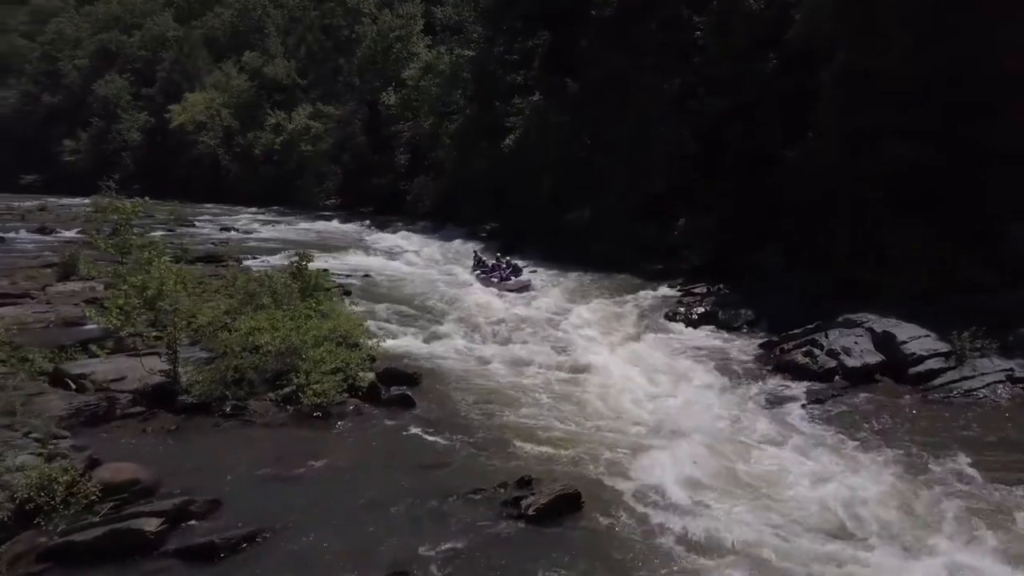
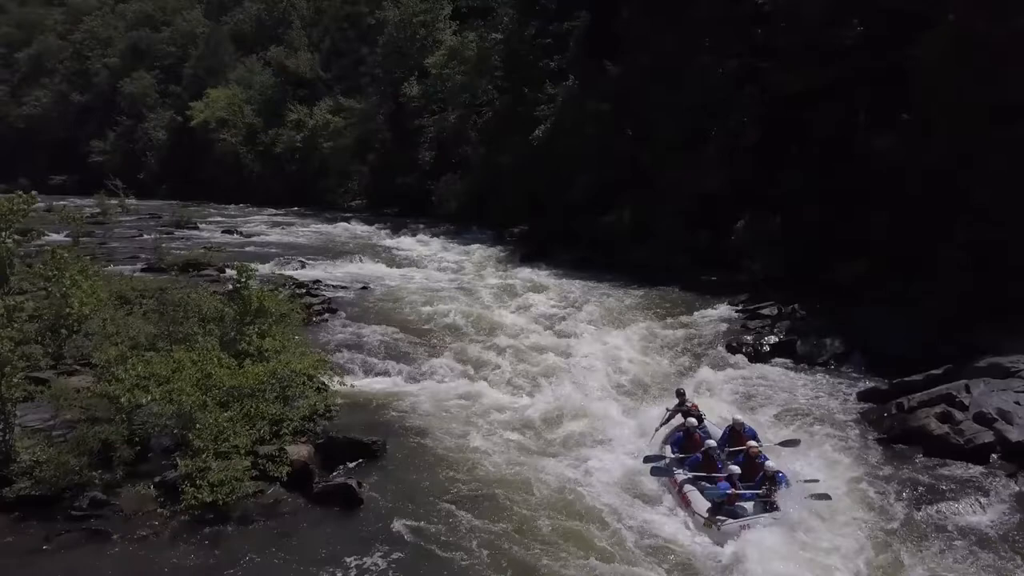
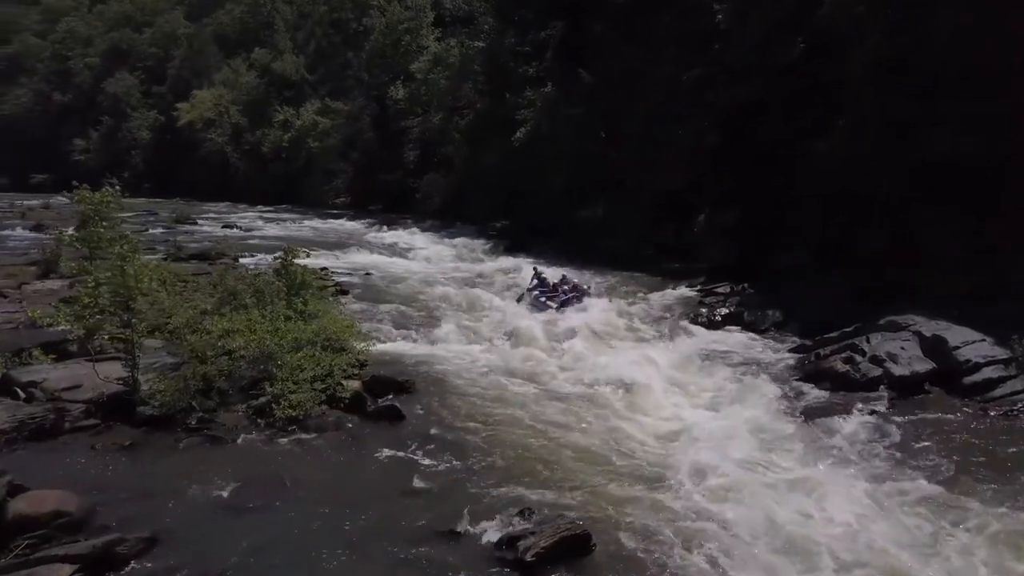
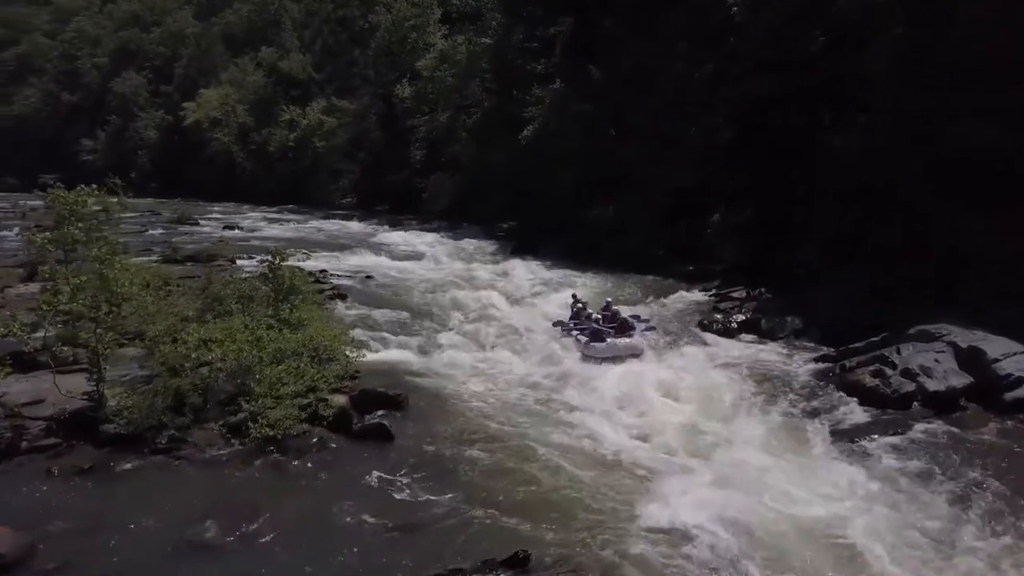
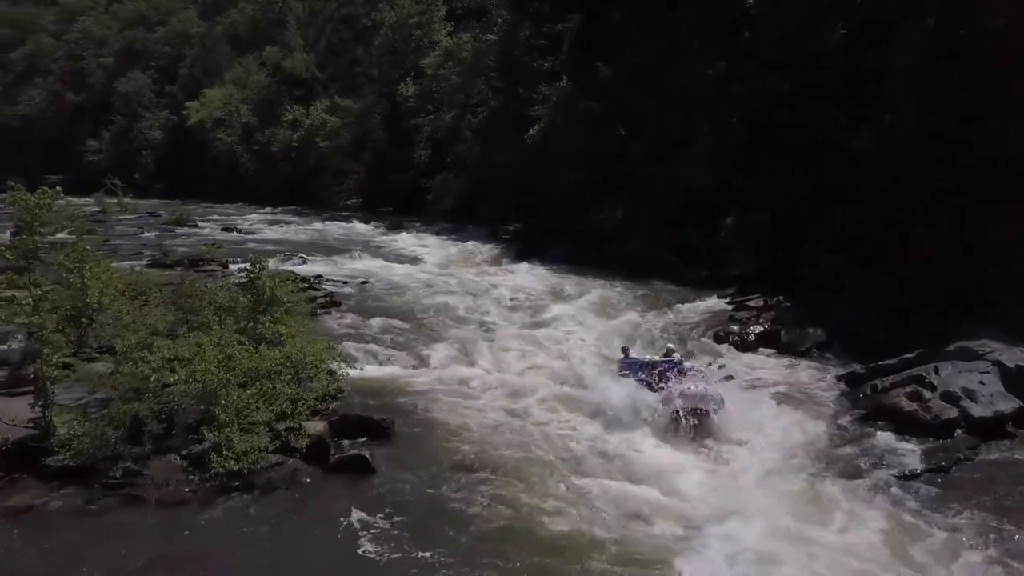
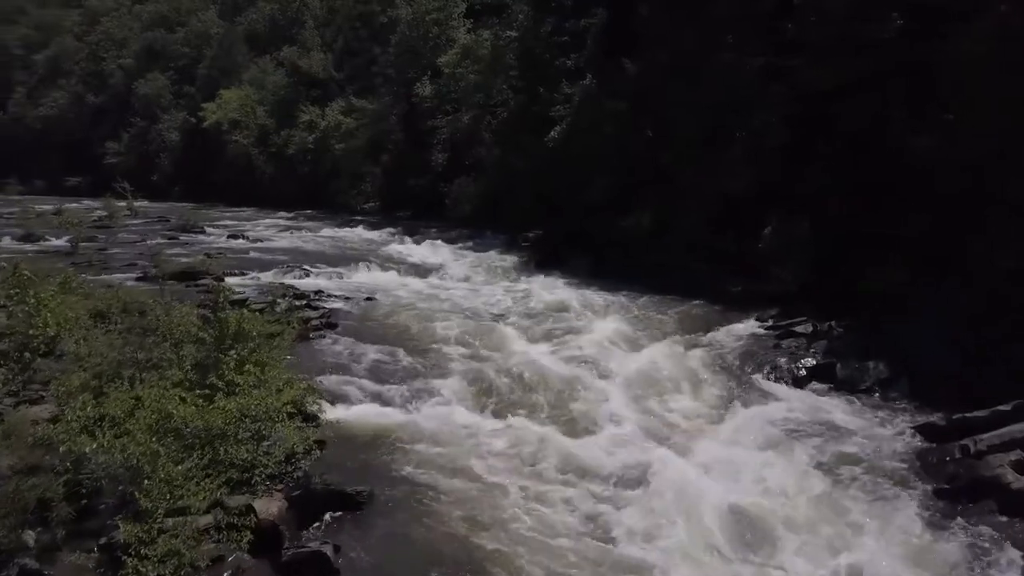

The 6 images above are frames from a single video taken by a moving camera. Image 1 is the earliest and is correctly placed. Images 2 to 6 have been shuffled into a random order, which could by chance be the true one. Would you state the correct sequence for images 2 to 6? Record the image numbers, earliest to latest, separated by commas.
3, 4, 5, 2, 6
